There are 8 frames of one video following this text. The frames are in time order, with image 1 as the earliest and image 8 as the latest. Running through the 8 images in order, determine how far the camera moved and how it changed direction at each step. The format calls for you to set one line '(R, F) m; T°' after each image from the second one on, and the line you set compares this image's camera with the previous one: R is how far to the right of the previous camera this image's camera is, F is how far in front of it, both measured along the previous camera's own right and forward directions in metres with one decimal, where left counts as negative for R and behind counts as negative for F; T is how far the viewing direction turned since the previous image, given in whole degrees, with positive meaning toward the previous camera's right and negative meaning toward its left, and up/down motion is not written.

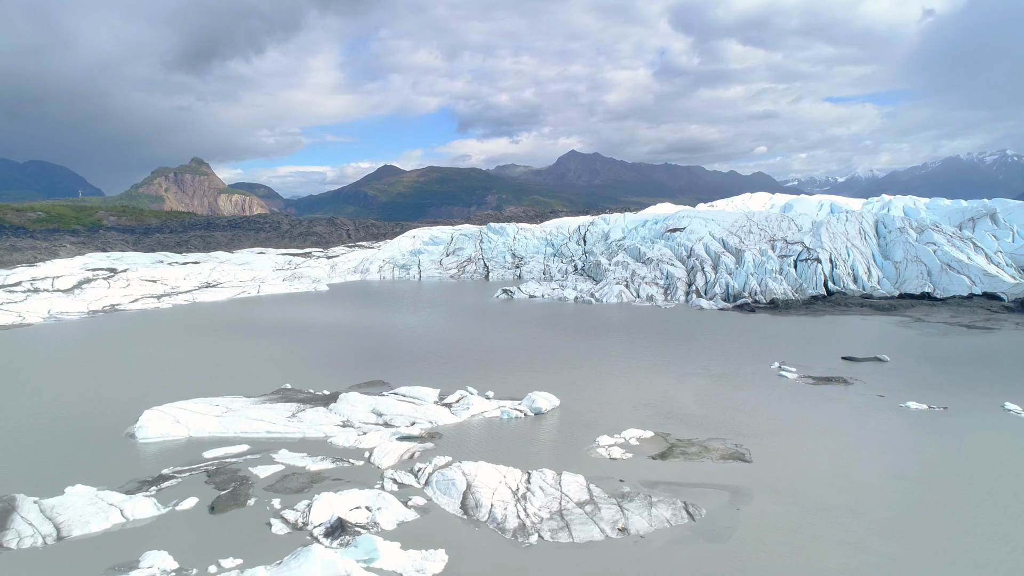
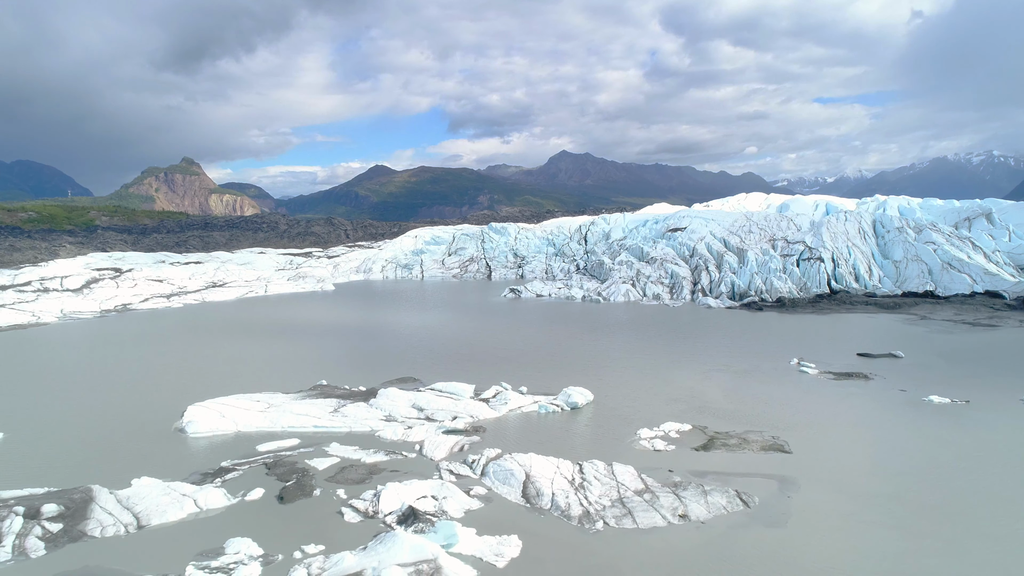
(-1.6, -0.5) m; +1°
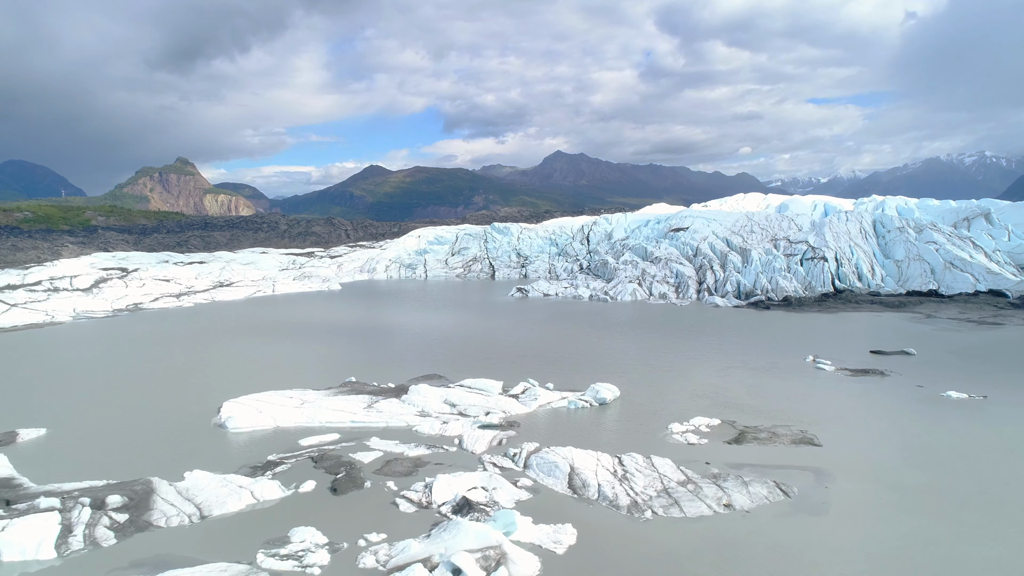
(-1.2, -0.4) m; 0°
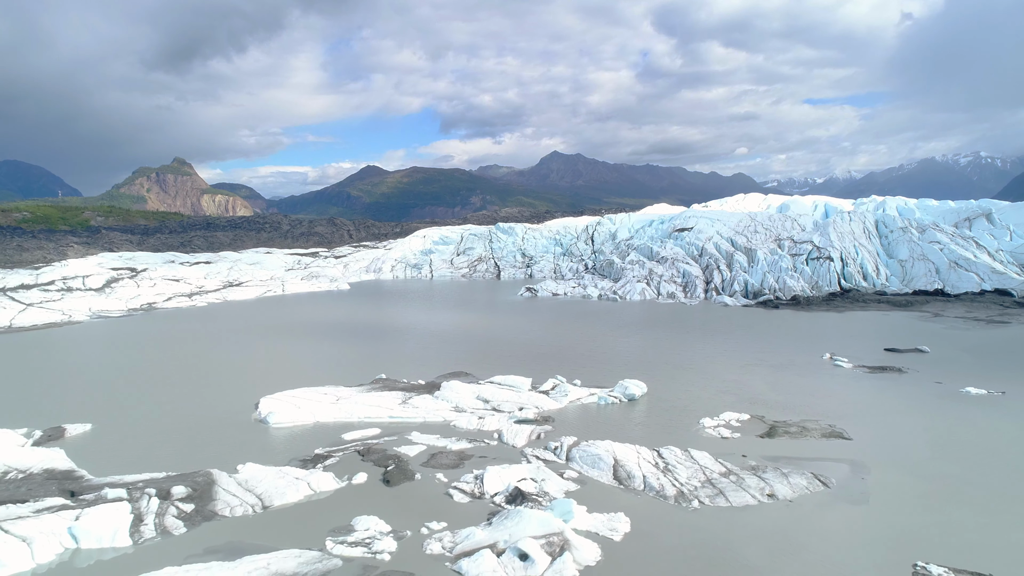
(-1.2, -0.5) m; 0°
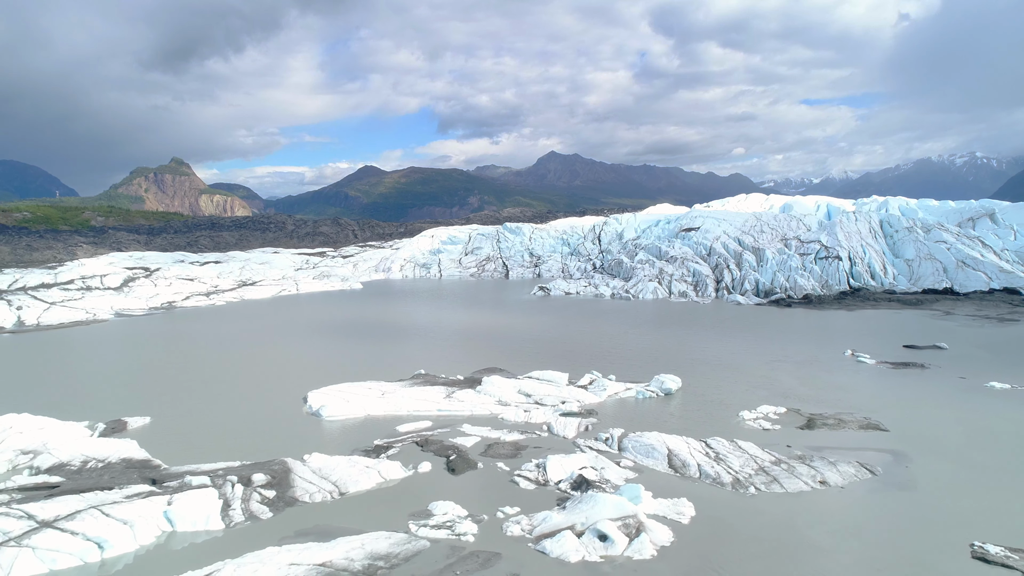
(-1.6, -0.7) m; 0°
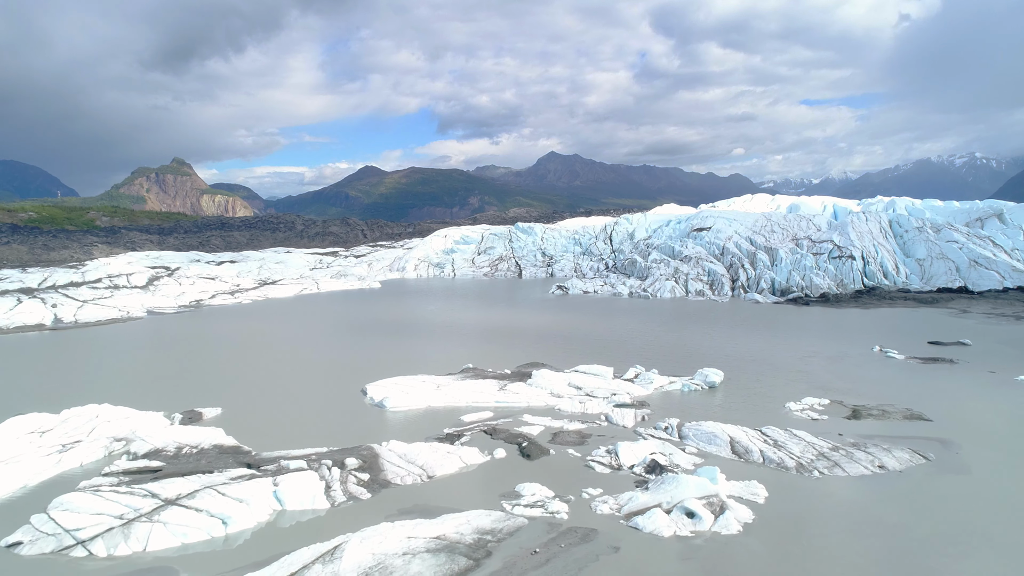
(-1.9, -0.9) m; 0°
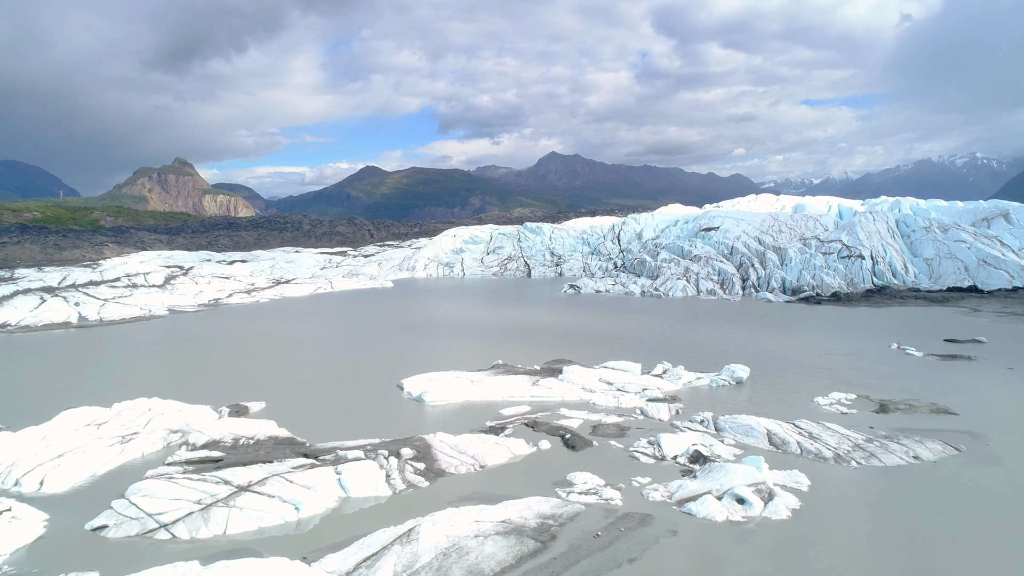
(-1.2, -0.6) m; 0°
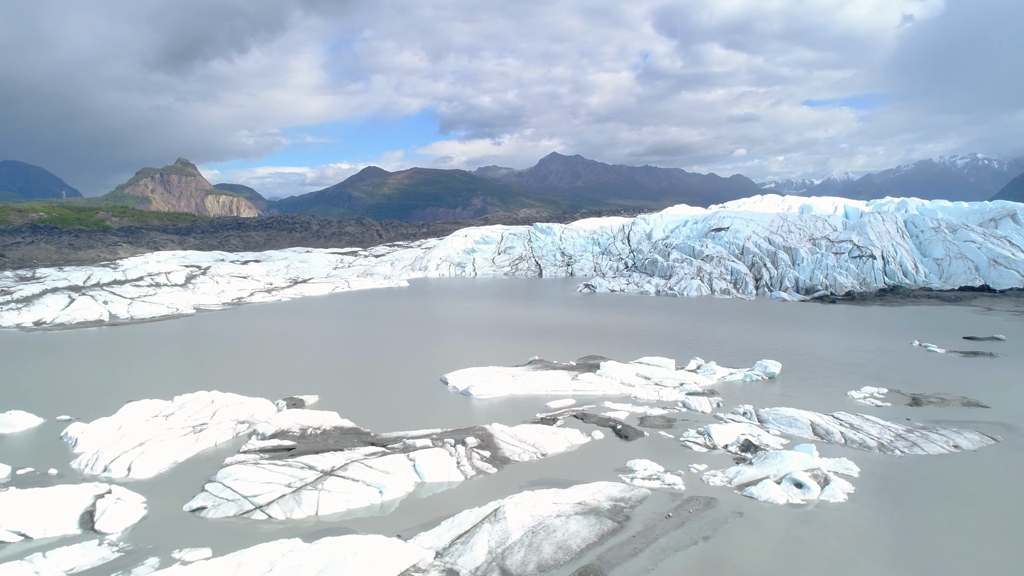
(-1.5, -0.8) m; 0°
